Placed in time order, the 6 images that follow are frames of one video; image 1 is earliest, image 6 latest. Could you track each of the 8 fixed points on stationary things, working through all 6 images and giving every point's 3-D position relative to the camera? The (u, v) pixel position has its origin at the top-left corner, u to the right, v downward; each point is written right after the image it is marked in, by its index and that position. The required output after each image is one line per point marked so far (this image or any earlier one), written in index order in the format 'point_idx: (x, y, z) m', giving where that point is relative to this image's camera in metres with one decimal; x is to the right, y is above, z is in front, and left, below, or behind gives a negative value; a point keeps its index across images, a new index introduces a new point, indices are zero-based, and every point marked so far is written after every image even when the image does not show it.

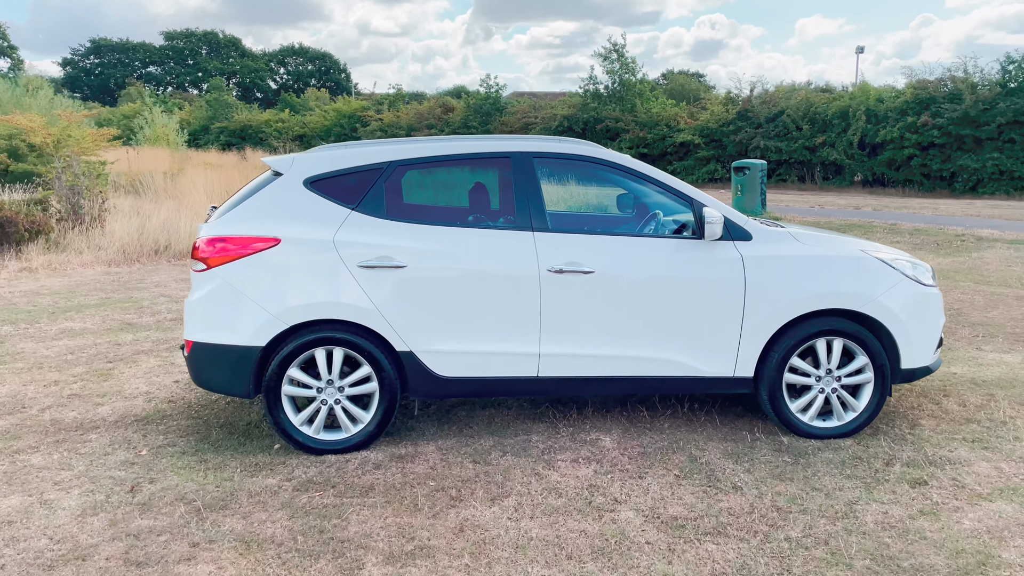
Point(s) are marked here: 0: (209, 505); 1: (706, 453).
0: (-1.2, -0.9, +3.4) m
1: (+0.9, -0.8, +3.9) m
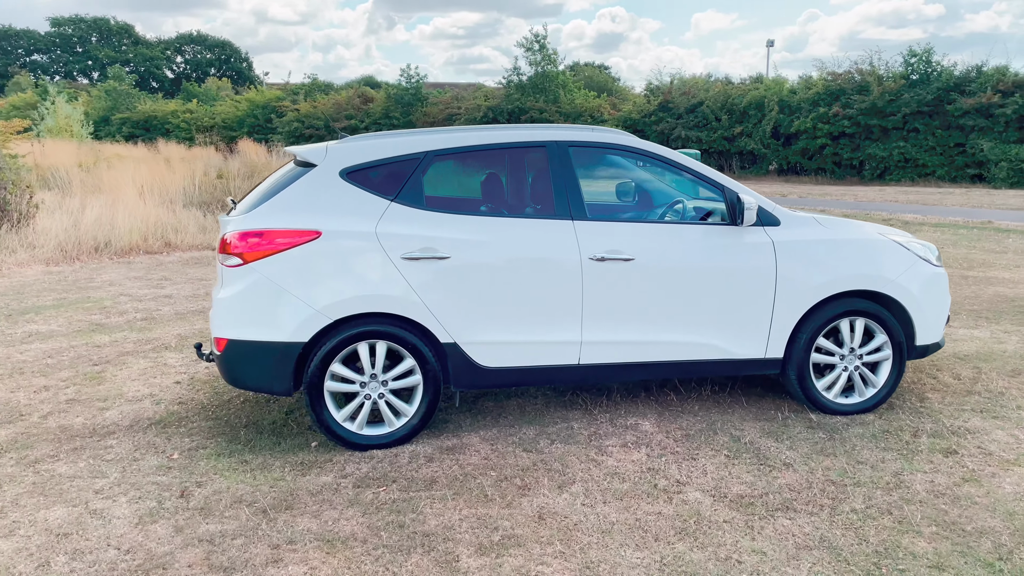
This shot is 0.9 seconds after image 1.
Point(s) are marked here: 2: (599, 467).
0: (-0.9, -0.9, +3.3) m
1: (+1.1, -0.7, +4.0) m
2: (+0.4, -0.8, +3.6) m
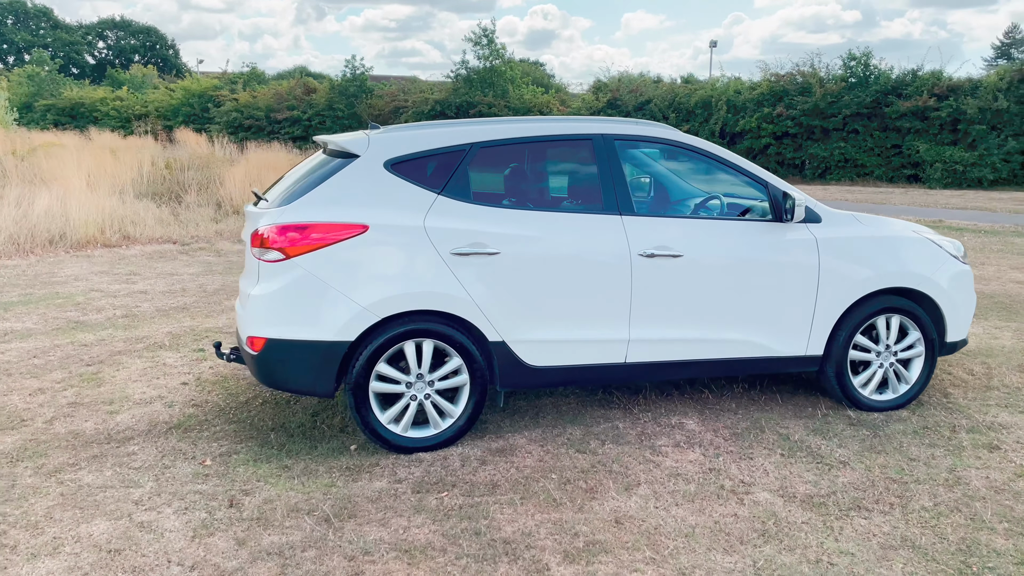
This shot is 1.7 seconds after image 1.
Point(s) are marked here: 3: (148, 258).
0: (-0.7, -0.8, +3.1) m
1: (+1.3, -0.7, +4.0) m
2: (+0.6, -0.8, +3.6) m
3: (-4.1, +0.3, +9.5) m
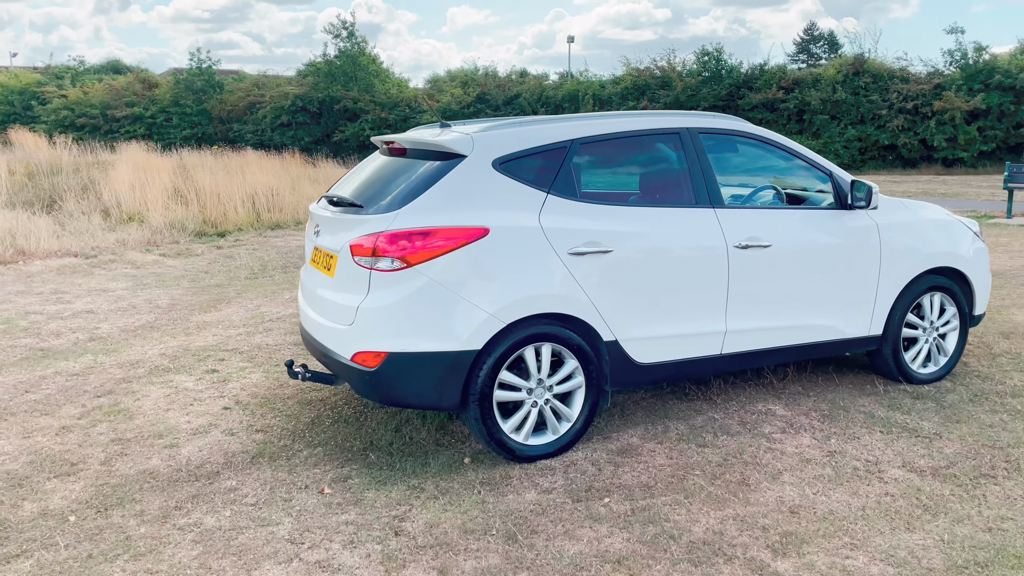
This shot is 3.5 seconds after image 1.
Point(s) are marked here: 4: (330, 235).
0: (0.0, -0.9, +3.0) m
1: (+1.8, -0.6, +4.2) m
2: (+1.2, -0.7, +3.7) m
3: (-4.6, +0.2, +8.6) m
4: (-0.8, +0.2, +3.8) m
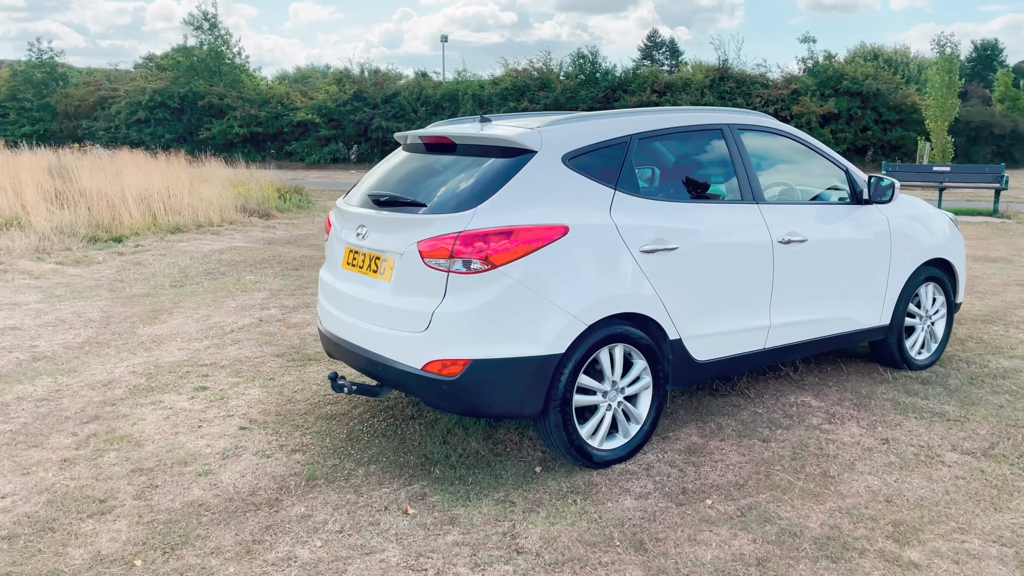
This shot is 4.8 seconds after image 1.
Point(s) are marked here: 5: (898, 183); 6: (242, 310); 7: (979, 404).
0: (+0.4, -0.9, +2.9) m
1: (+2.0, -0.6, +4.4) m
2: (+1.5, -0.7, +3.7) m
3: (-5.1, 0.0, +7.6) m
4: (-0.6, +0.2, +3.5) m
5: (+2.1, +0.6, +4.6) m
6: (-2.1, -0.2, +6.7) m
7: (+2.4, -0.6, +4.3) m
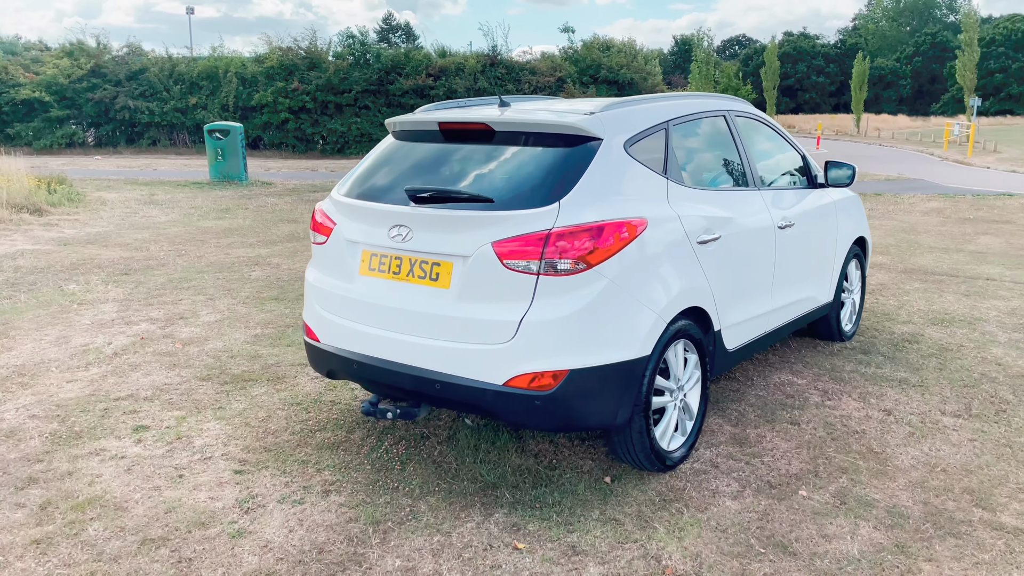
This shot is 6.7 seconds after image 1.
0: (+0.9, -0.9, +2.8) m
1: (+1.9, -0.4, +4.7) m
2: (+1.6, -0.6, +3.9) m
3: (-5.9, -0.2, +5.7) m
4: (-0.3, +0.2, +3.1) m
5: (+1.9, +0.7, +4.9) m
6: (-2.8, -0.2, +5.7) m
7: (+2.3, -0.5, +4.7) m
